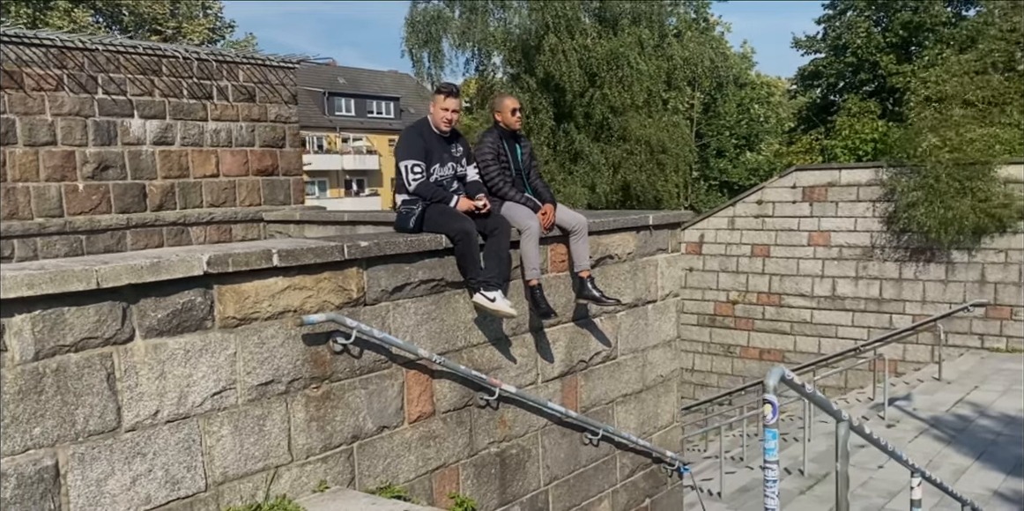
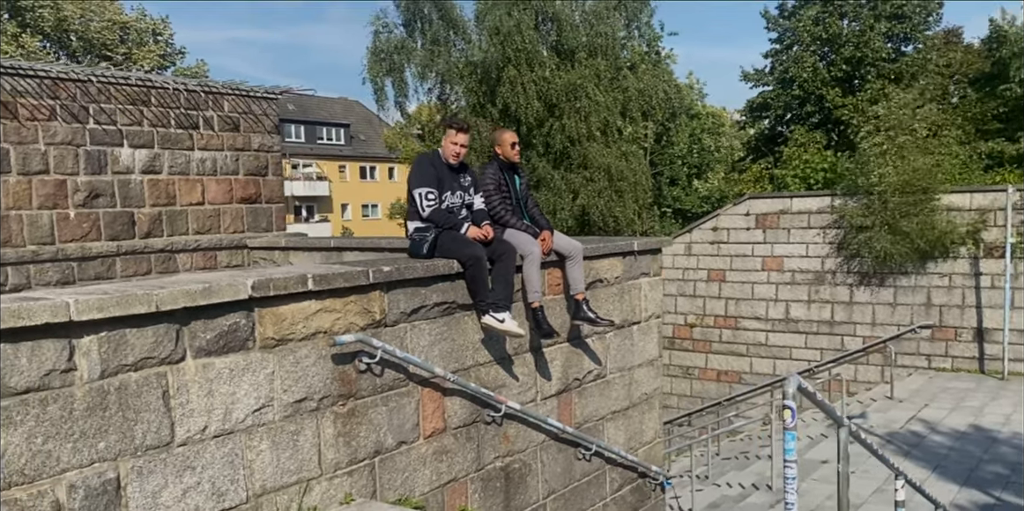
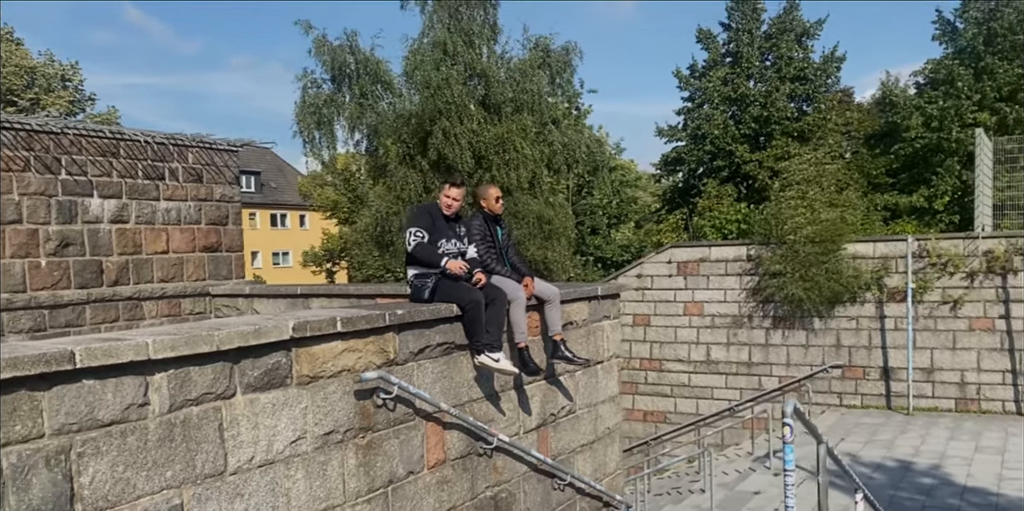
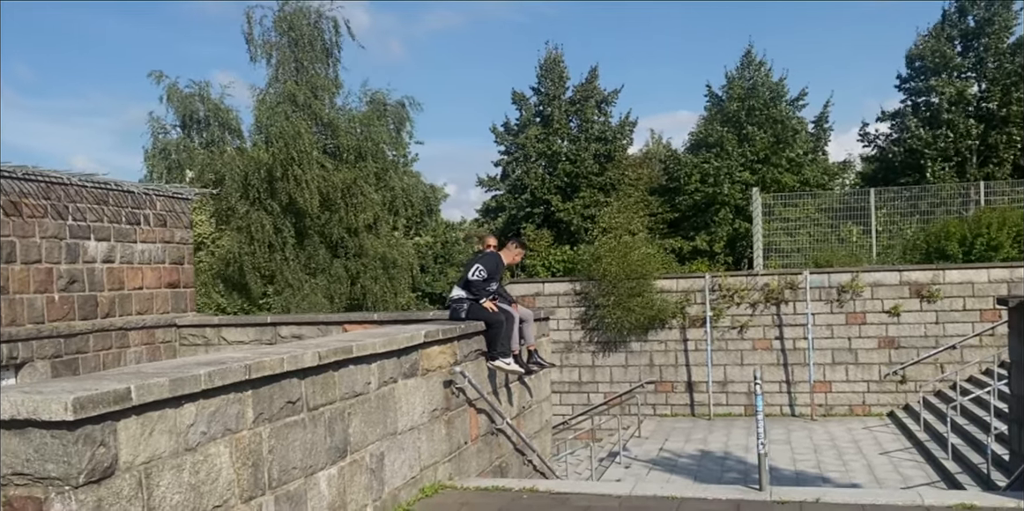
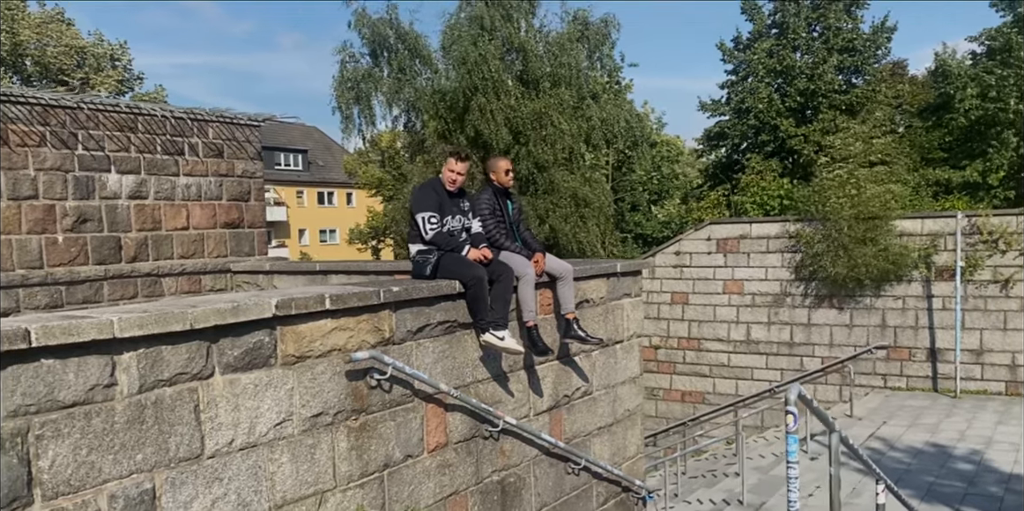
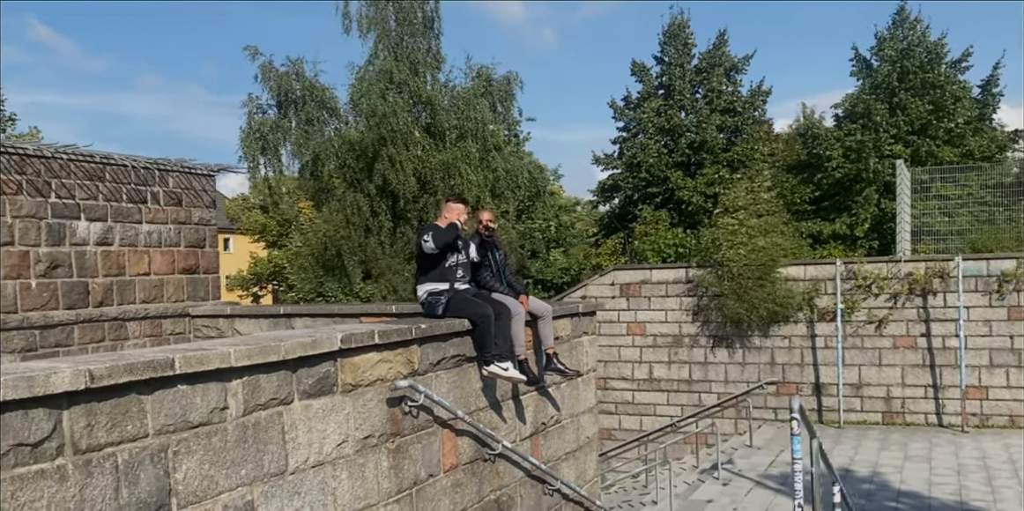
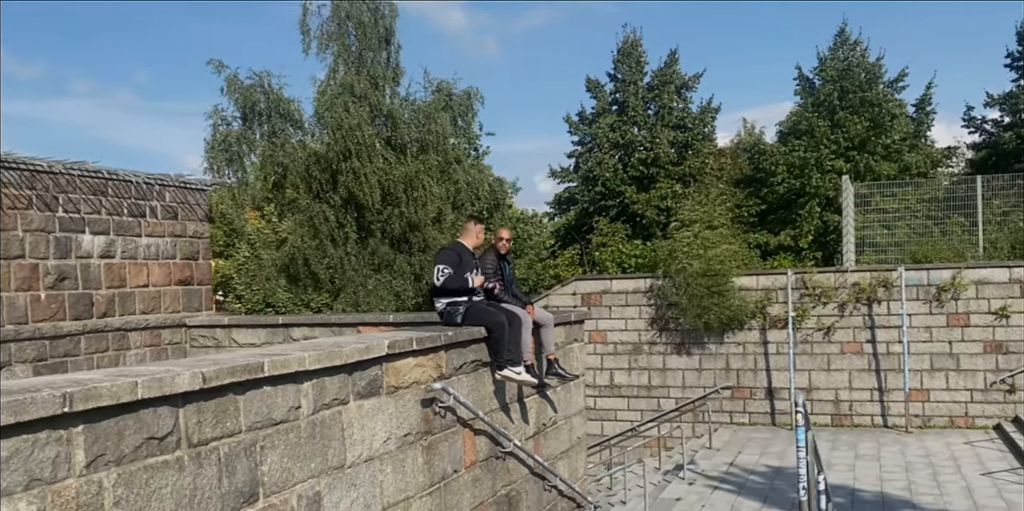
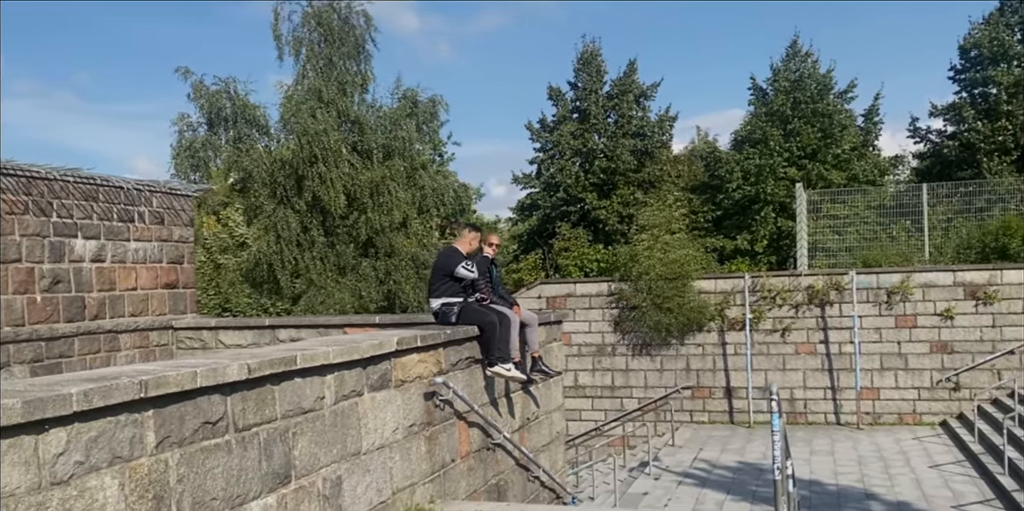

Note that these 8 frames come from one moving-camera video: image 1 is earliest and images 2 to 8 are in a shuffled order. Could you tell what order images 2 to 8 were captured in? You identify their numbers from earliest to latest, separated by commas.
2, 5, 3, 6, 7, 8, 4
